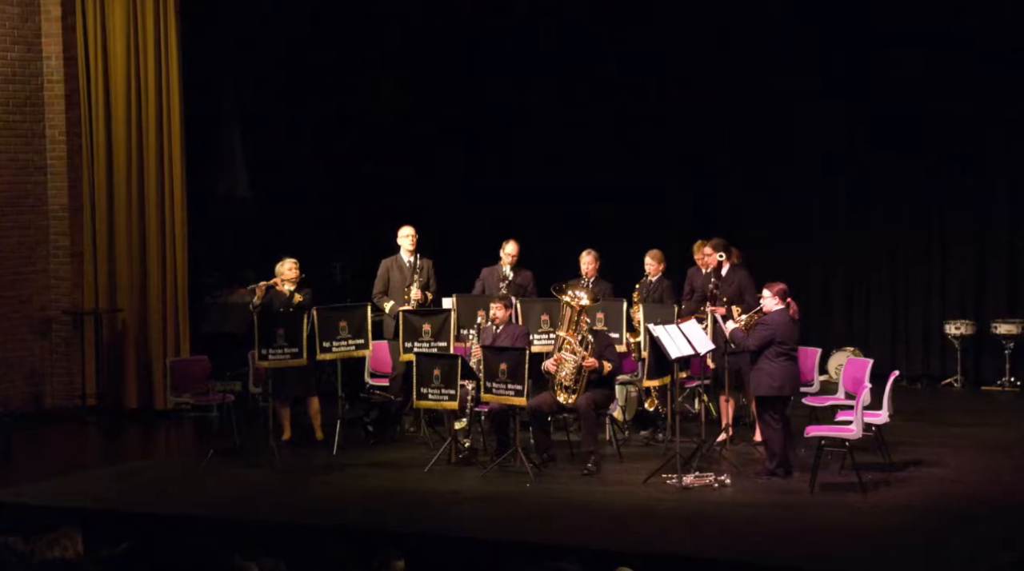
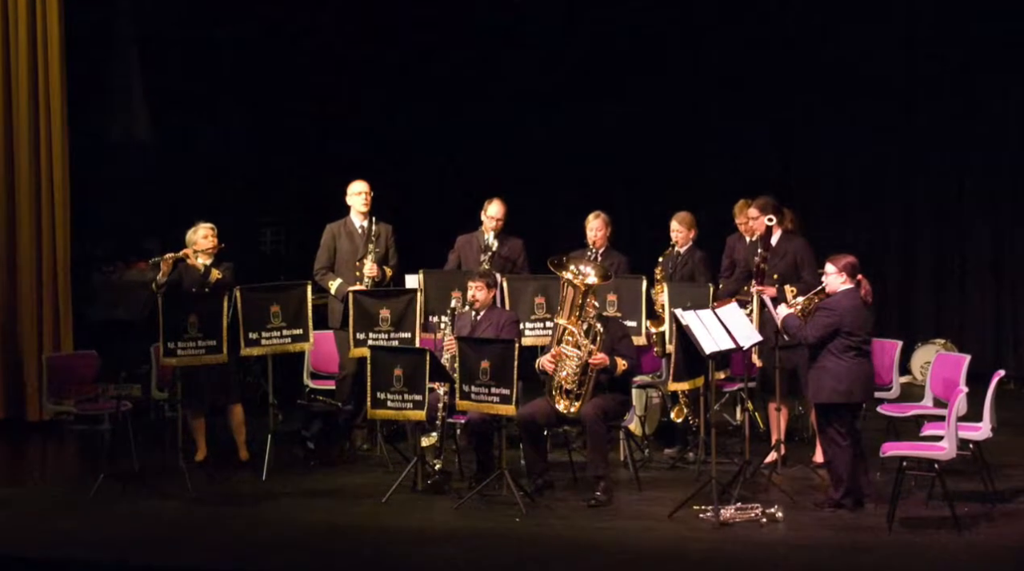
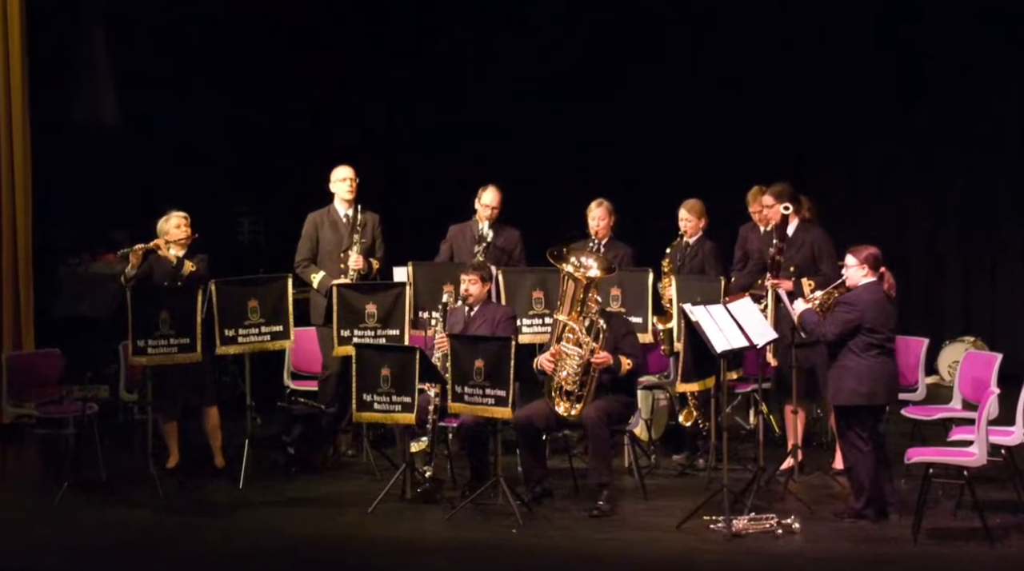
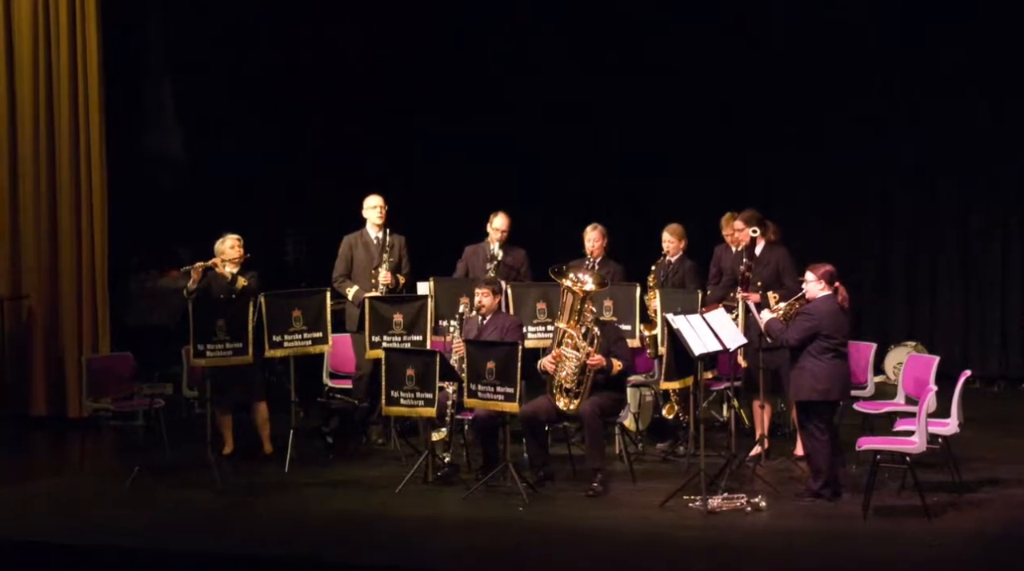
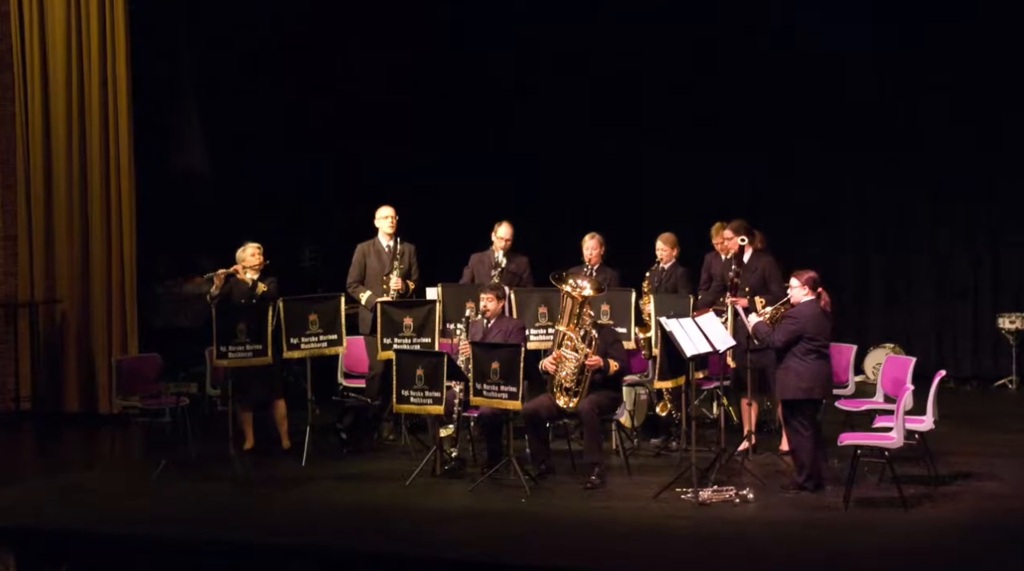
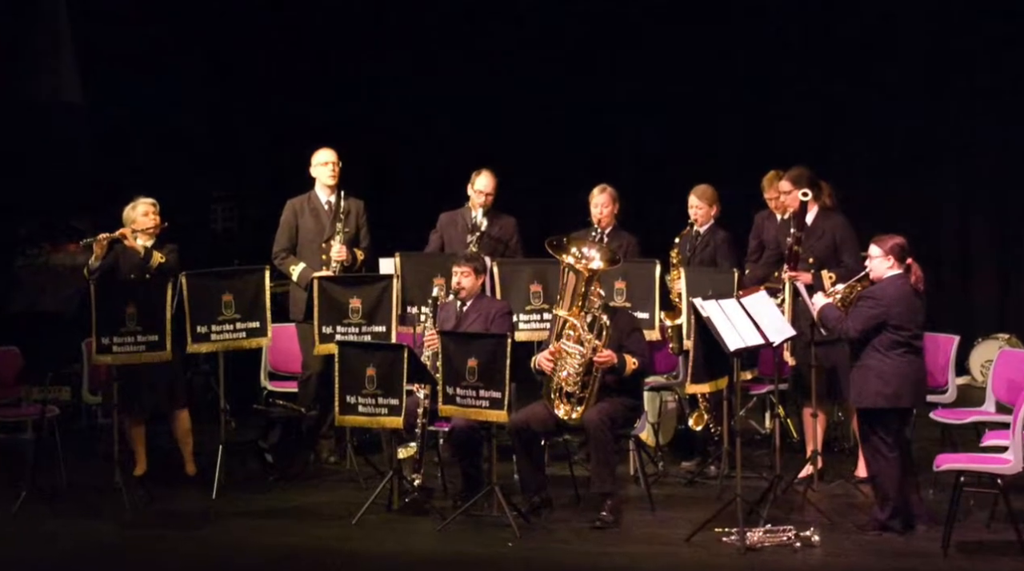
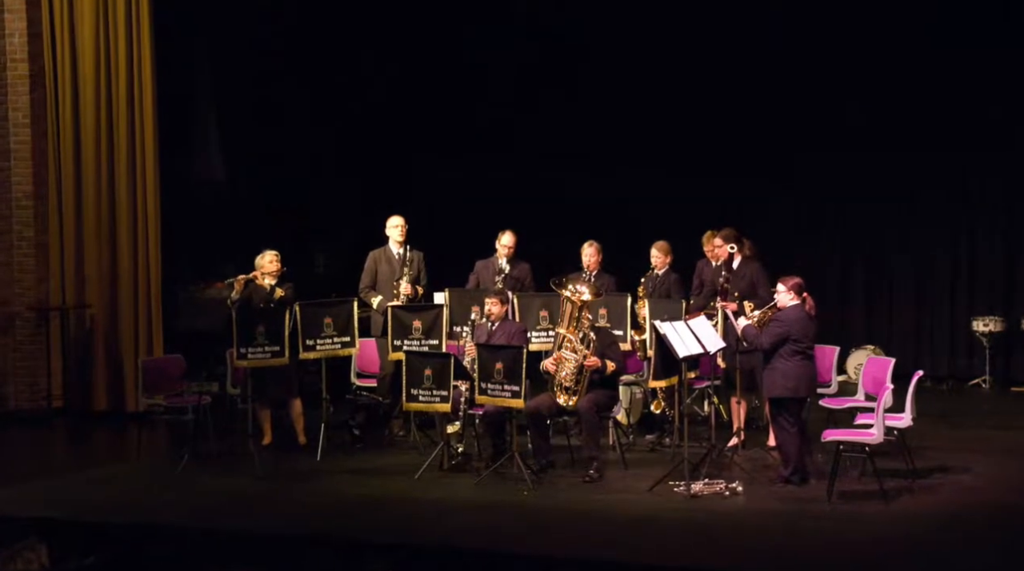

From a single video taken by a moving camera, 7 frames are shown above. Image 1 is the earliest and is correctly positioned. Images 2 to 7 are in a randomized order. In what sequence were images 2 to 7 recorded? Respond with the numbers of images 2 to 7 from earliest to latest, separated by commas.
7, 5, 4, 2, 3, 6
